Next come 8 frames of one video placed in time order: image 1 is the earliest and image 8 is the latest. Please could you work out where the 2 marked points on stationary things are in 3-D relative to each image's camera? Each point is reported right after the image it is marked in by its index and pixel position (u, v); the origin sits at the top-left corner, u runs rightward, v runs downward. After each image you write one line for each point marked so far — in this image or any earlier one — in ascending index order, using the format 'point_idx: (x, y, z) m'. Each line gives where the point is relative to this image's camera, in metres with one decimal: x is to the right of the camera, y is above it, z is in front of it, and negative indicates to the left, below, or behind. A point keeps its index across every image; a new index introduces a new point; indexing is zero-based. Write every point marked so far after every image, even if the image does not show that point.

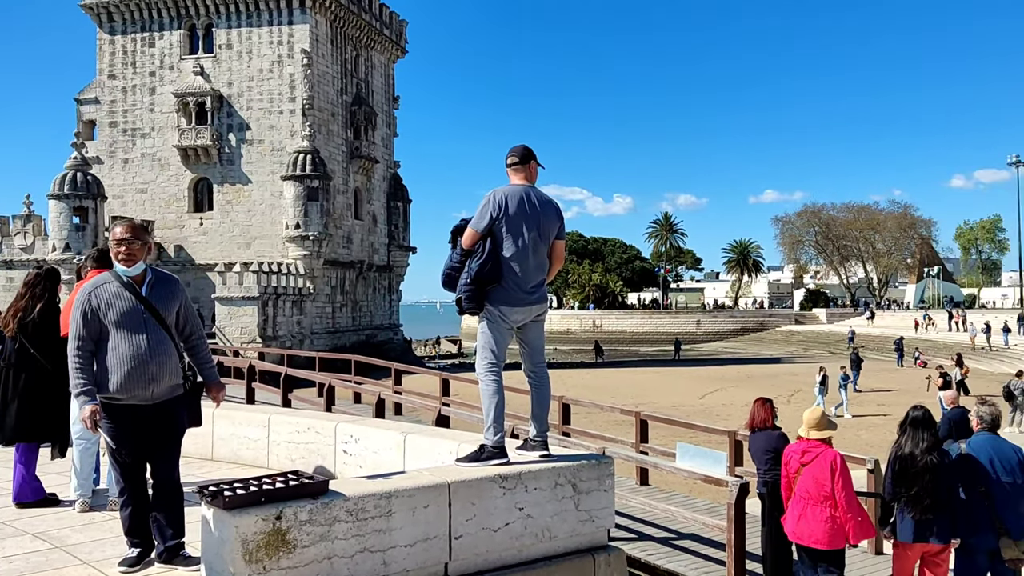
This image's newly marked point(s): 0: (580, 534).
0: (+0.4, -1.4, +4.9) m
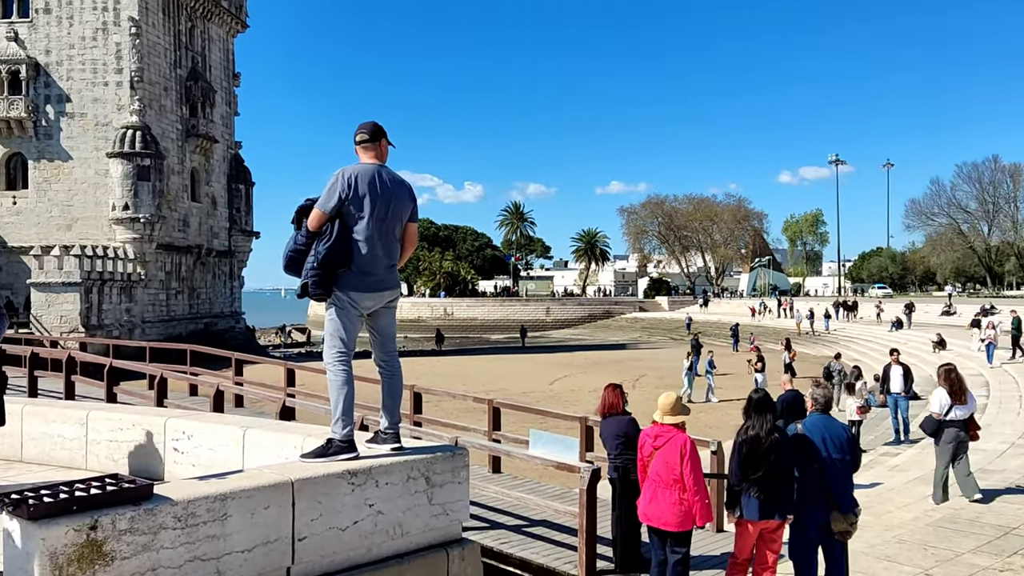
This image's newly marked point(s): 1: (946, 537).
0: (-0.4, -1.3, +4.8) m
1: (+3.8, -2.2, +7.5) m
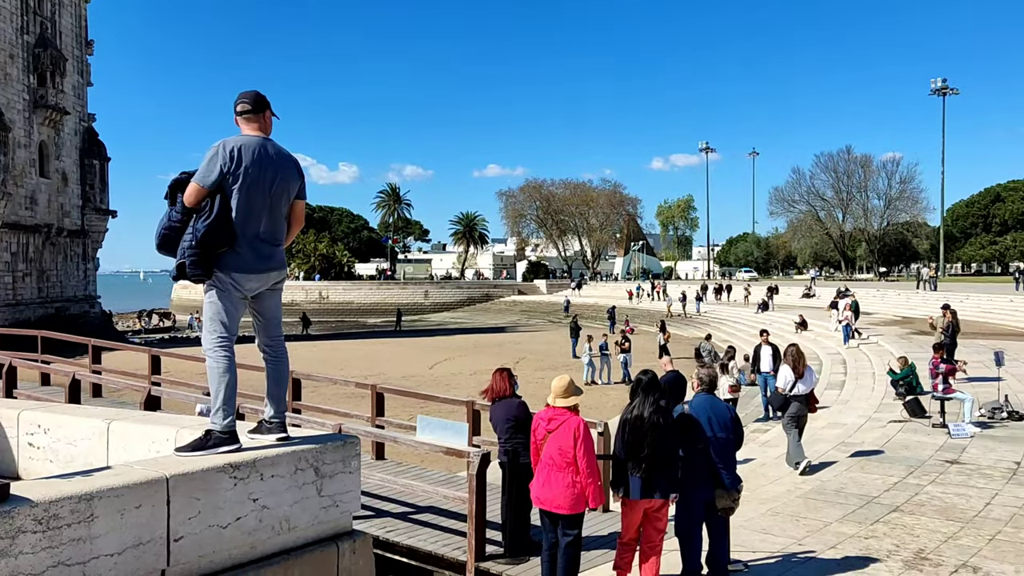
0: (-1.0, -1.2, +4.5) m
1: (+2.8, -2.0, +7.8) m
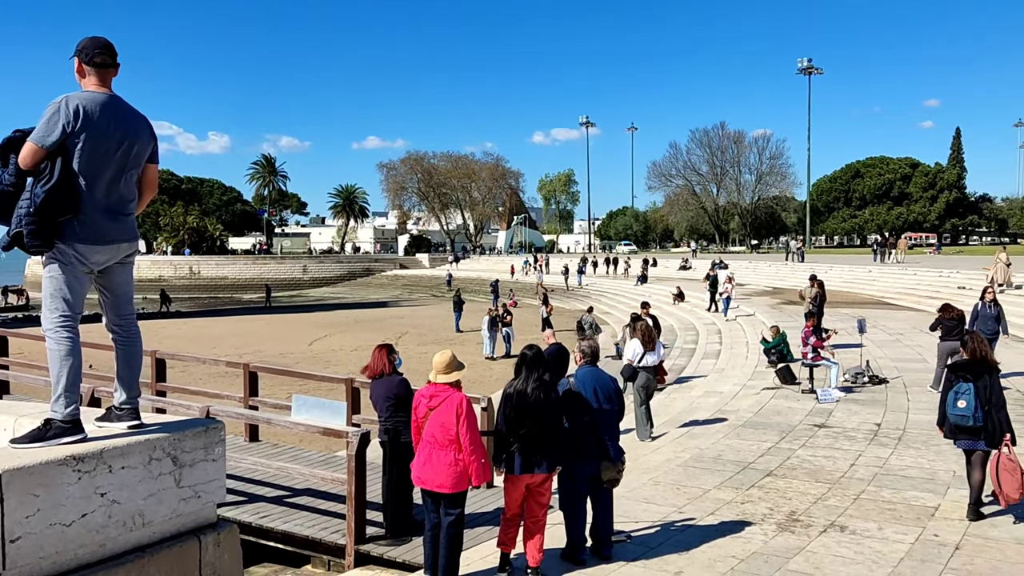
0: (-1.6, -1.1, +4.2) m
1: (+1.7, -1.7, +8.0) m
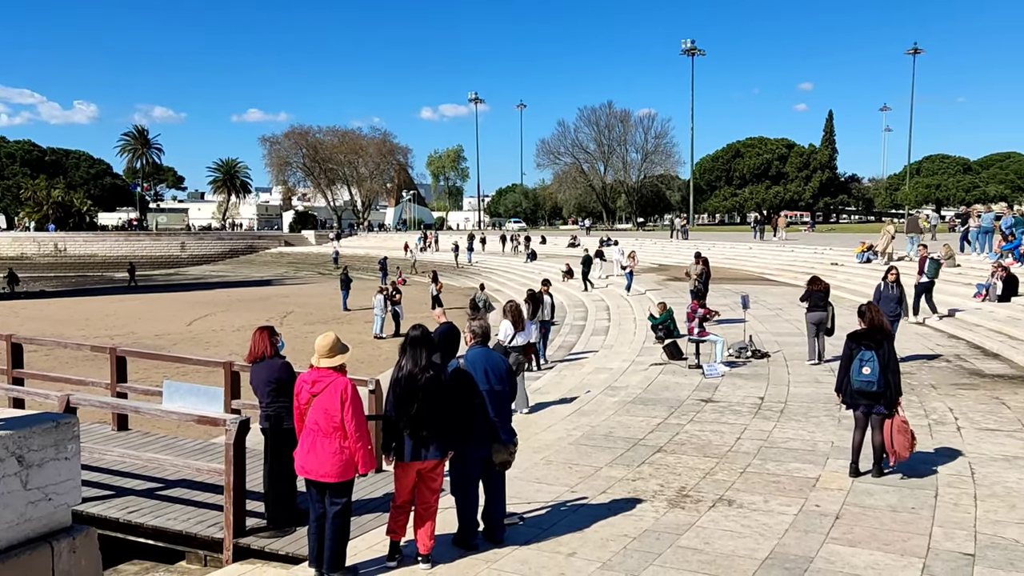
0: (-2.1, -1.0, +3.8) m
1: (+0.7, -1.5, +8.0) m
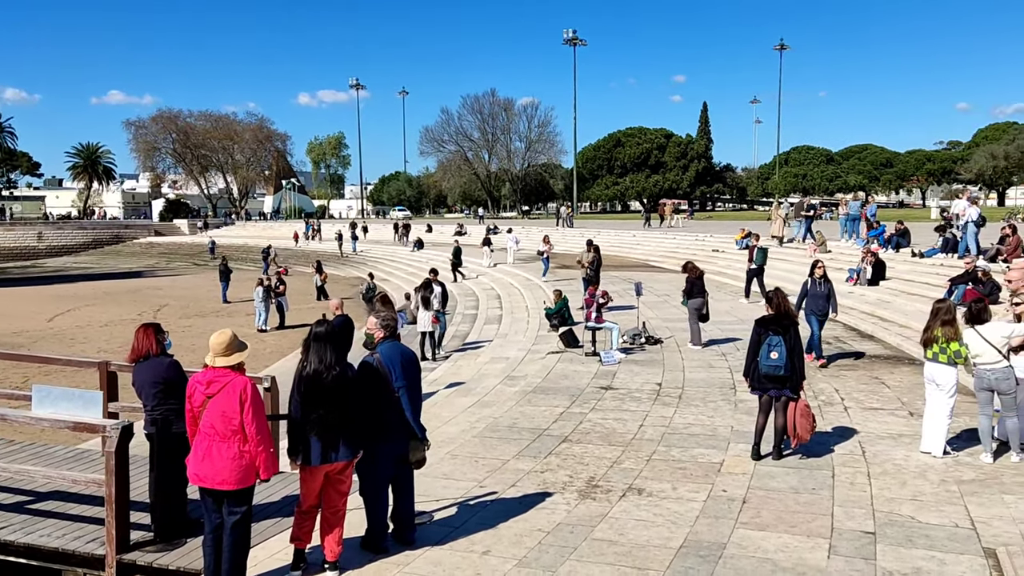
0: (-2.4, -1.0, +3.3) m
1: (-0.2, -1.4, +7.8) m
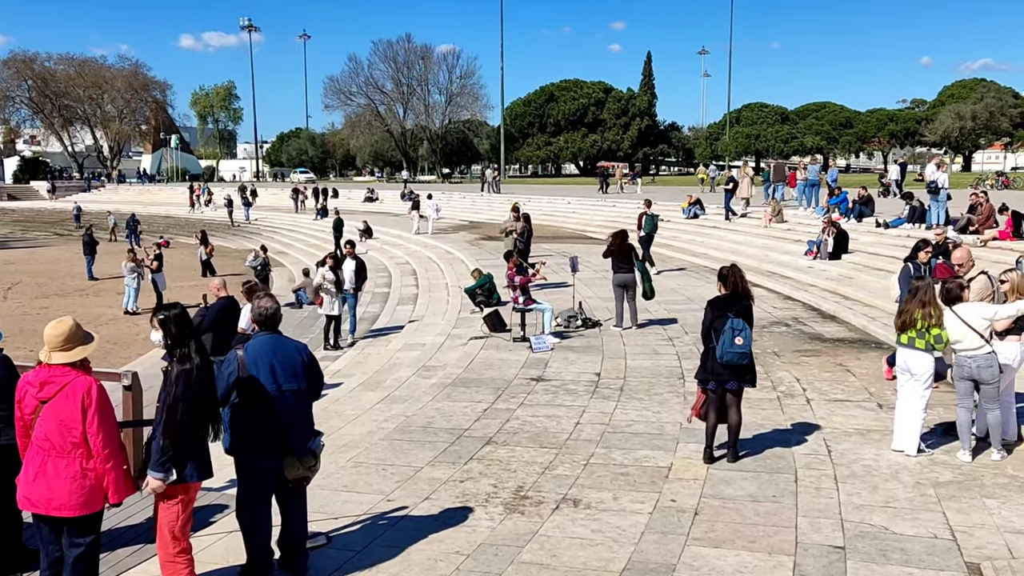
0: (-2.7, -1.0, +2.0) m
1: (-0.9, -1.3, +6.7) m
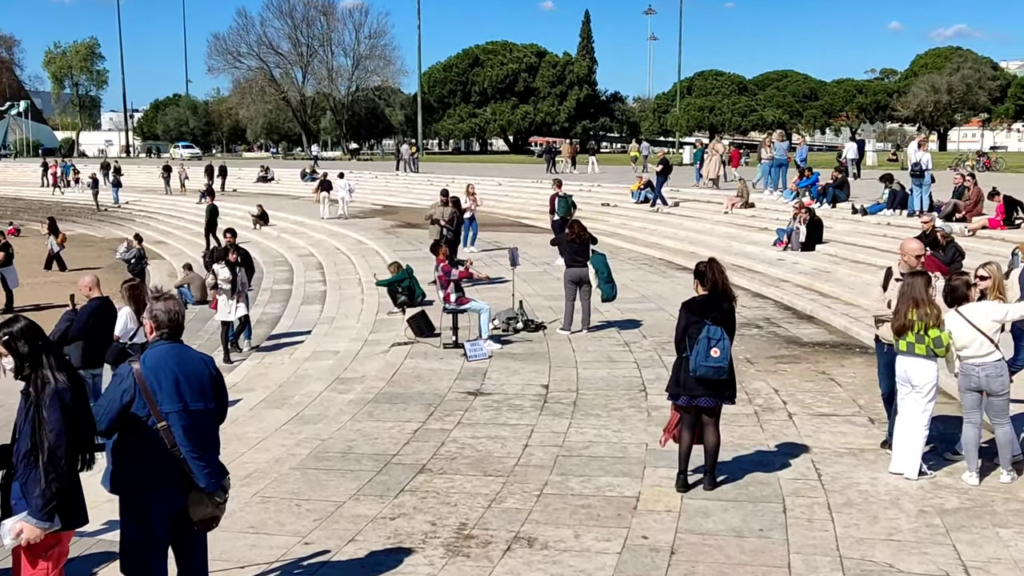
0: (-2.5, -1.2, +0.6) m
1: (-1.3, -1.3, +5.5) m
